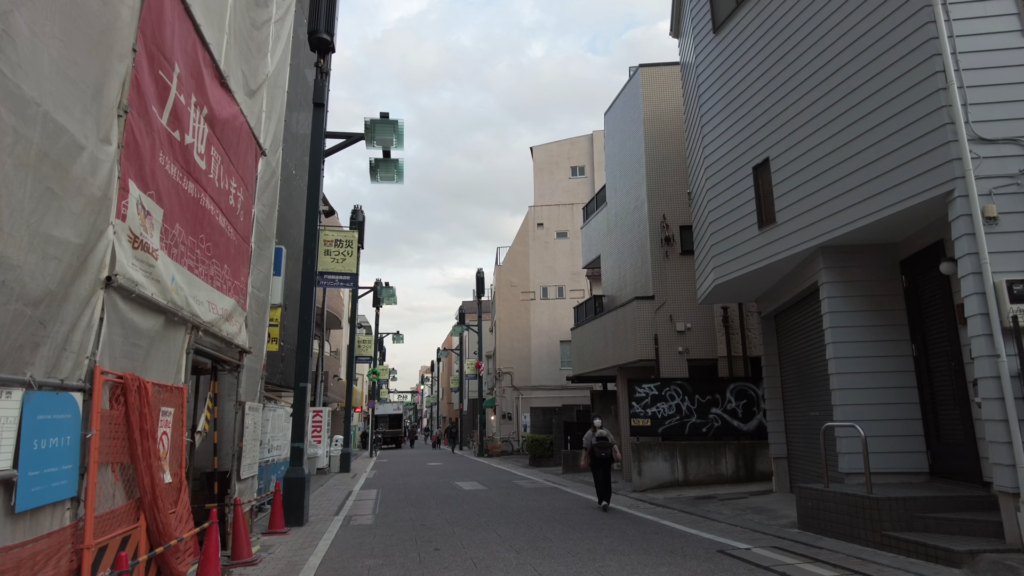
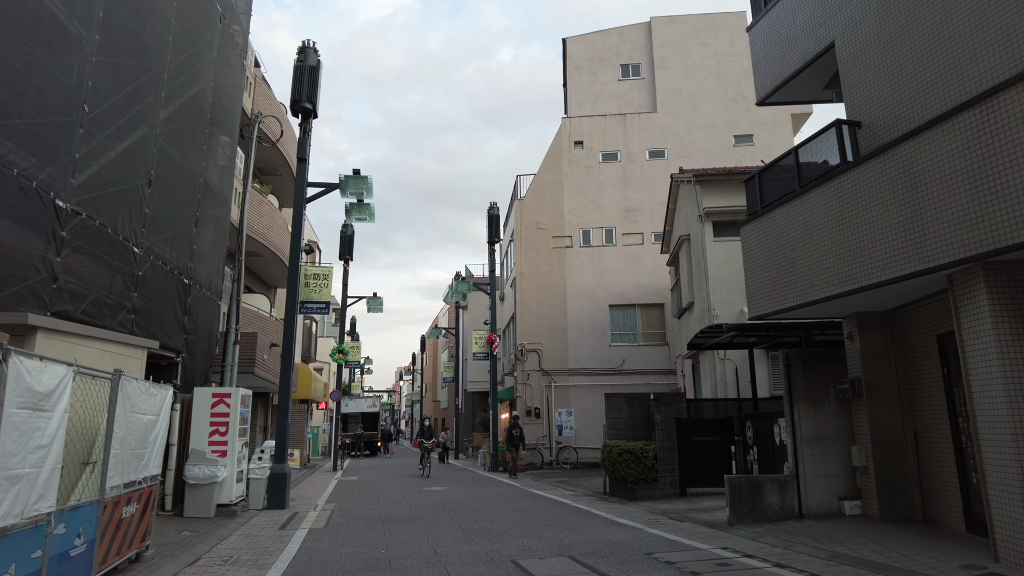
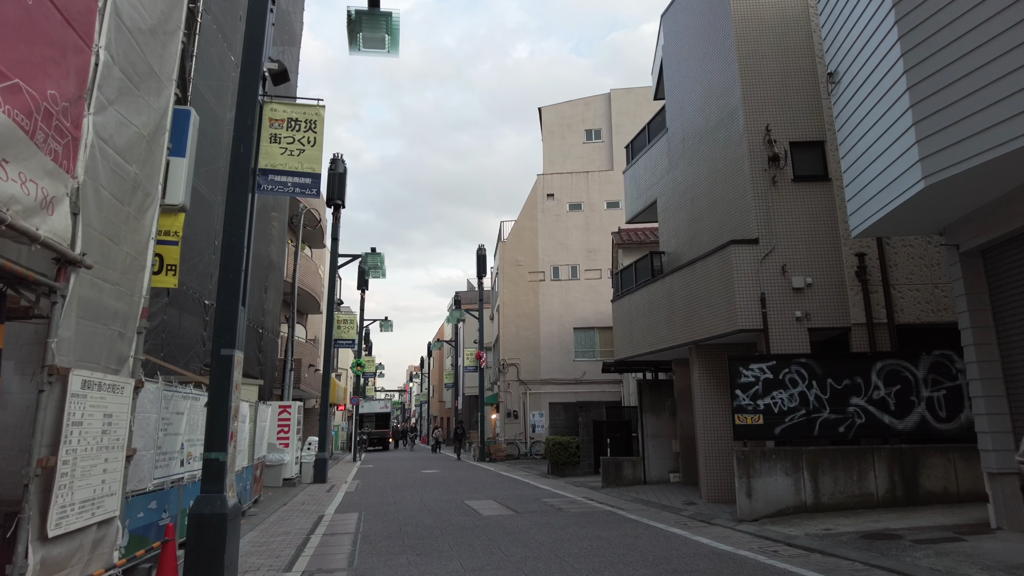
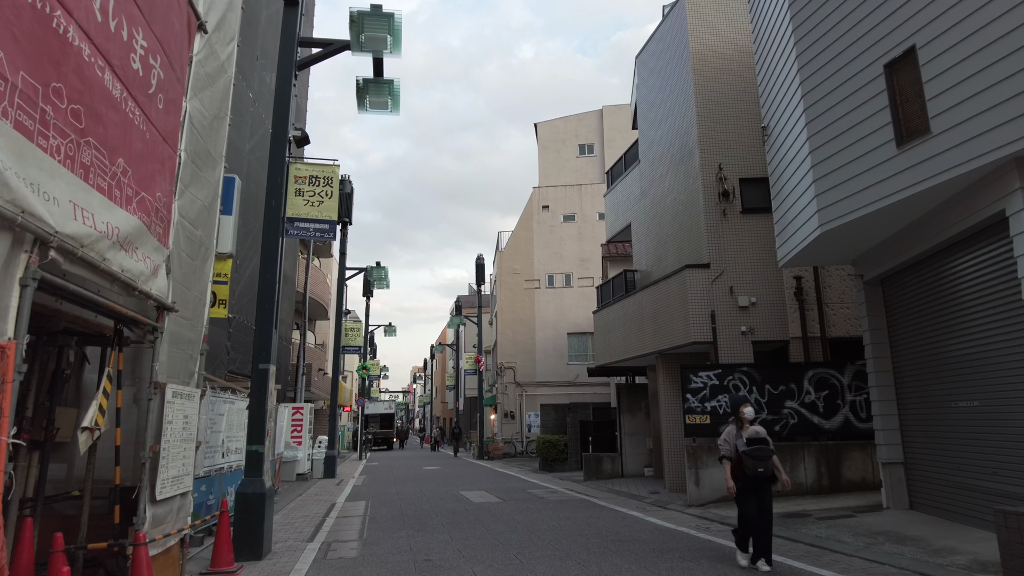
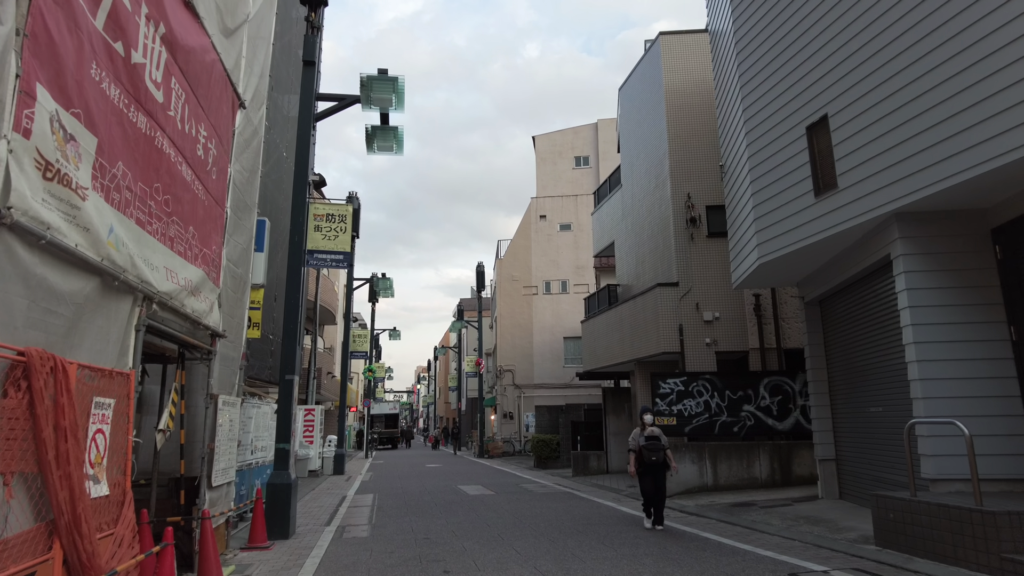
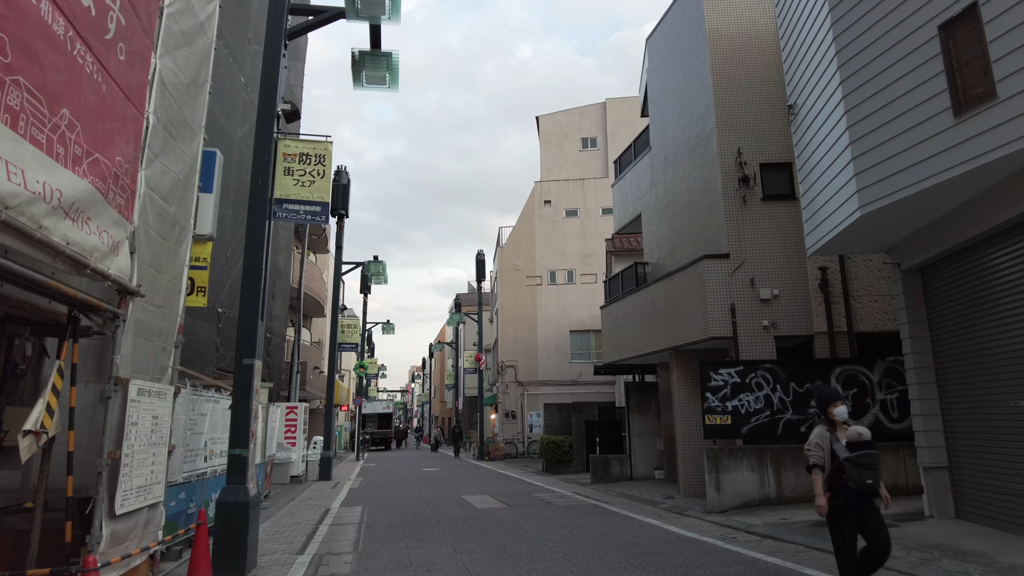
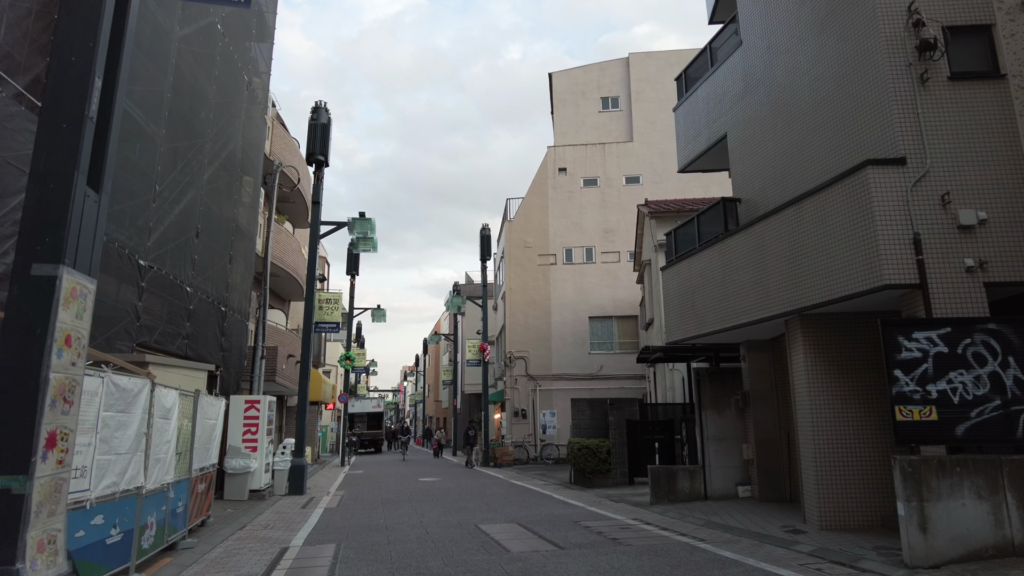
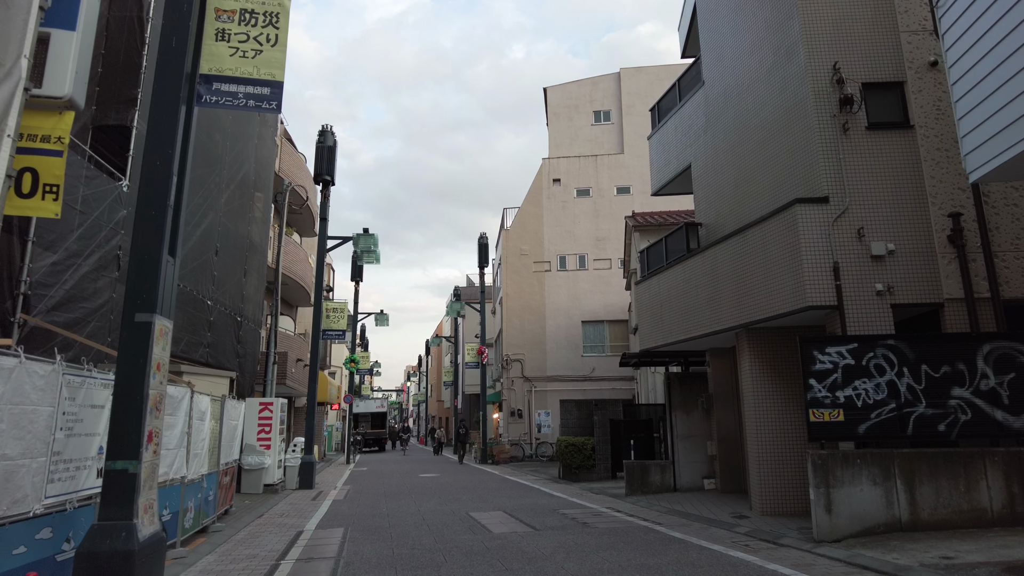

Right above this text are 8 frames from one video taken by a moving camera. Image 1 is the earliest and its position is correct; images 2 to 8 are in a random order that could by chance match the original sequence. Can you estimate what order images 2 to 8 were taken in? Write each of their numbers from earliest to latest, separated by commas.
5, 4, 6, 3, 8, 7, 2
